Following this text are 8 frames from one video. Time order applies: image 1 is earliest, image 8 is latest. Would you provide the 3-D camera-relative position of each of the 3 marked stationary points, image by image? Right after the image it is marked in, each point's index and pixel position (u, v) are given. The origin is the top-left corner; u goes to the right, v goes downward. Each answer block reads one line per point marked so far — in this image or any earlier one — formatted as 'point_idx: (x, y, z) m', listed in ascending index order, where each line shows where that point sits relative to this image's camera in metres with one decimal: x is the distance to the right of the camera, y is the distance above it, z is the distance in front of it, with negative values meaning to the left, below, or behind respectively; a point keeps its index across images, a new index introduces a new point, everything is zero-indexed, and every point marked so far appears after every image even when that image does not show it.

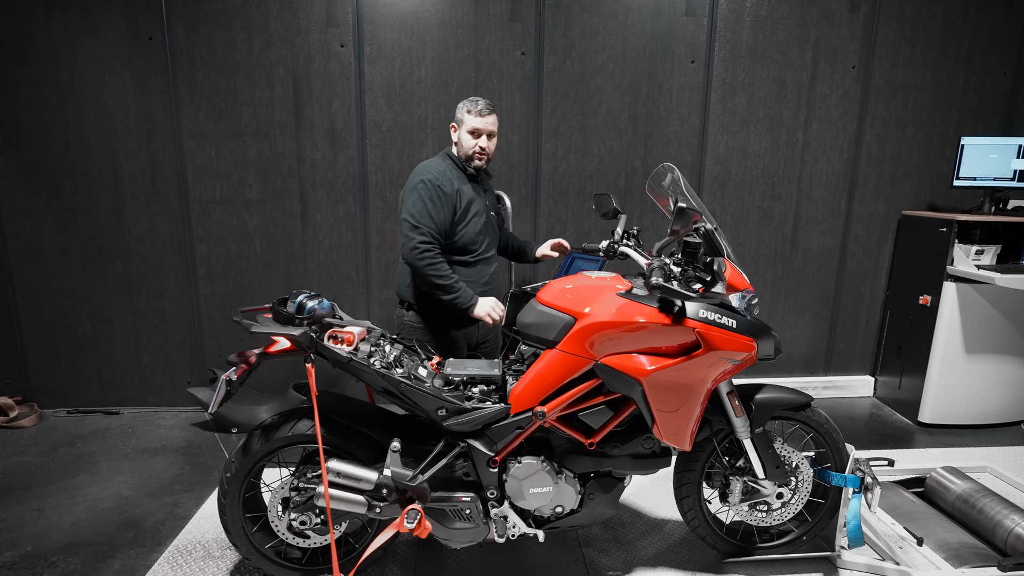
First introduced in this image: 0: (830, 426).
0: (+1.2, -0.5, +2.2) m
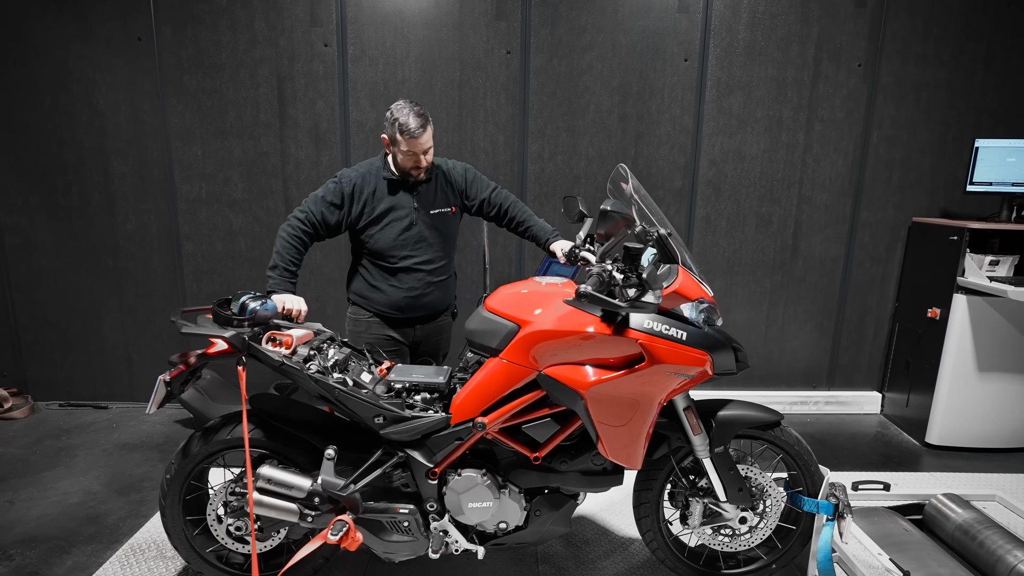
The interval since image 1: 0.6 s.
0: (+1.1, -0.6, +2.0) m
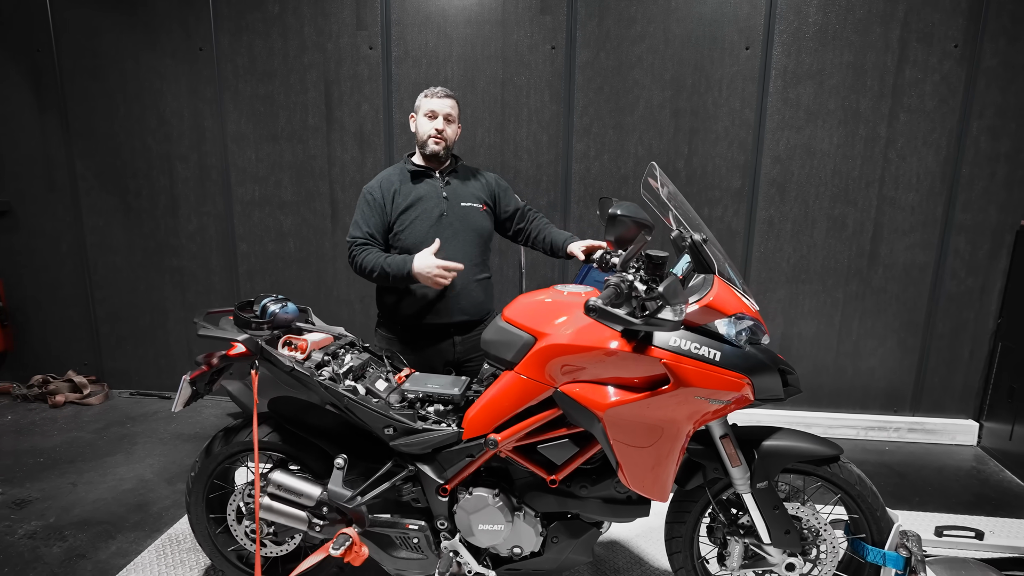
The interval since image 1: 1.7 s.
0: (+1.1, -0.6, +1.8) m
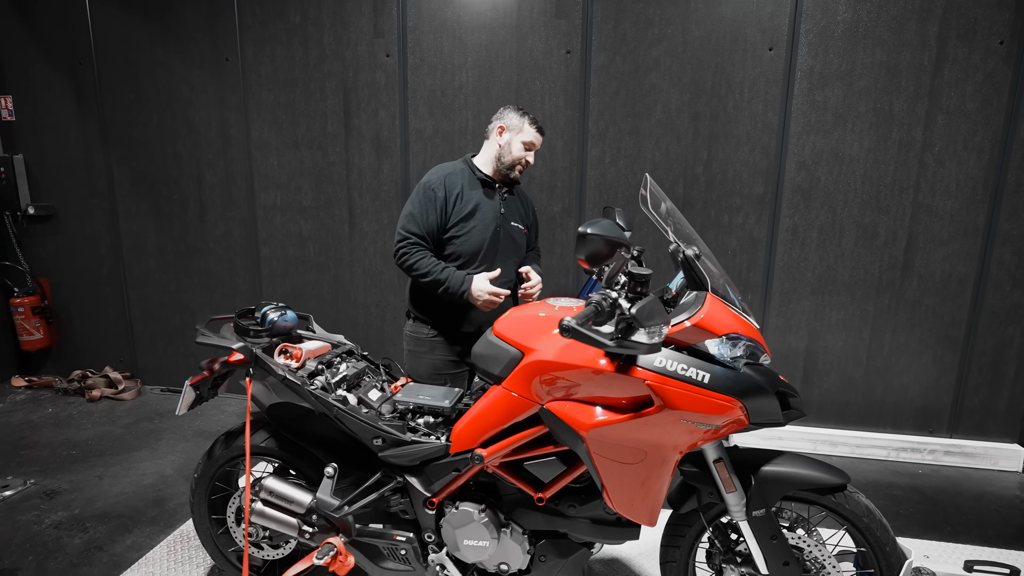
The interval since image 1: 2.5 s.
0: (+1.1, -0.7, +1.6) m
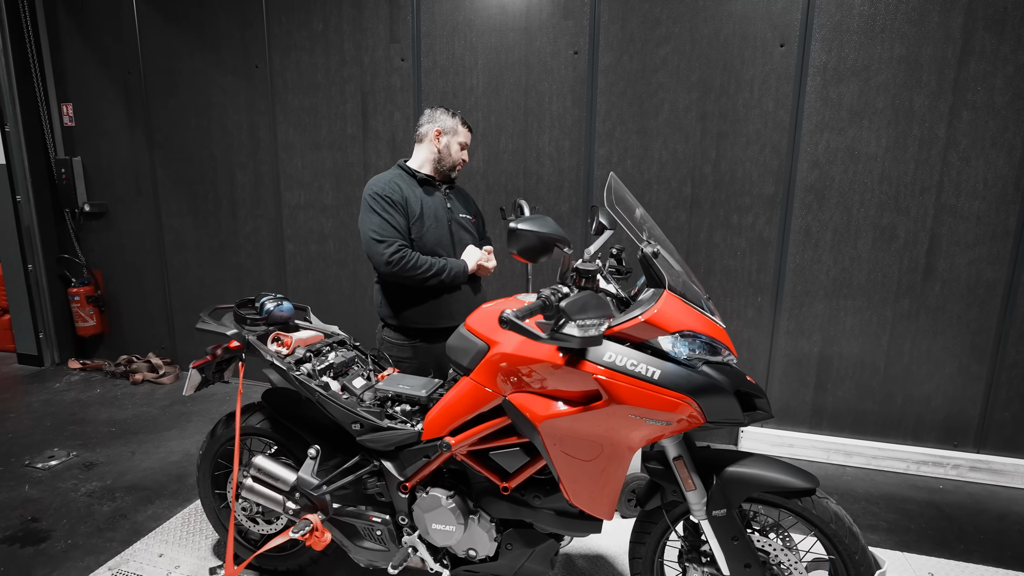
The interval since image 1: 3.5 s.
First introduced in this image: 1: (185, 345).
0: (+1.0, -0.7, +1.6) m
1: (-2.4, -0.4, +4.1) m
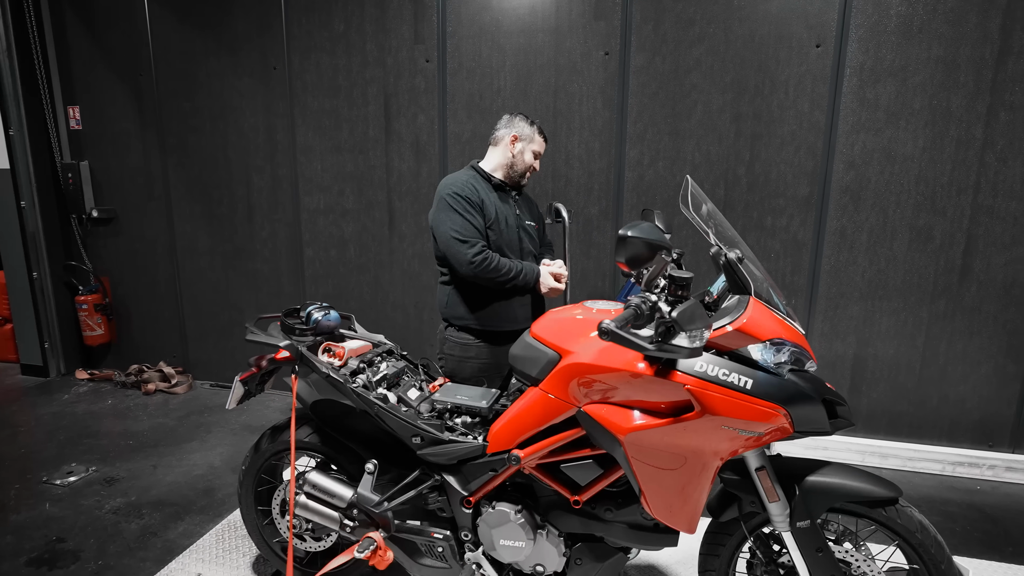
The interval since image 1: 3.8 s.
0: (+1.2, -0.7, +1.6) m
1: (-2.3, -0.5, +4.0) m
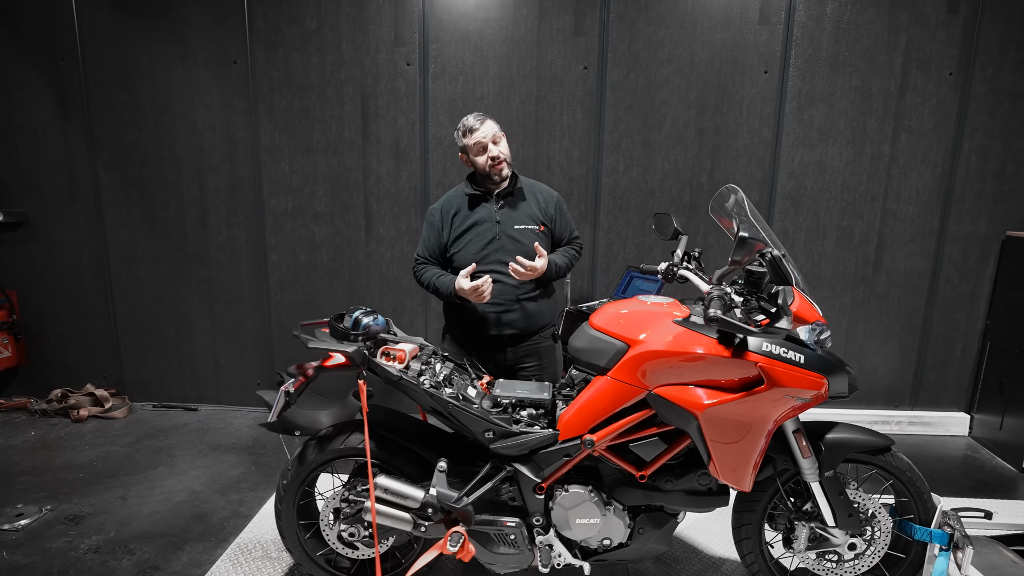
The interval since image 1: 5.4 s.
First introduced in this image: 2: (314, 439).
0: (+1.4, -0.7, +2.0) m
1: (-2.5, -0.5, +3.6) m
2: (-0.7, -0.5, +2.0) m
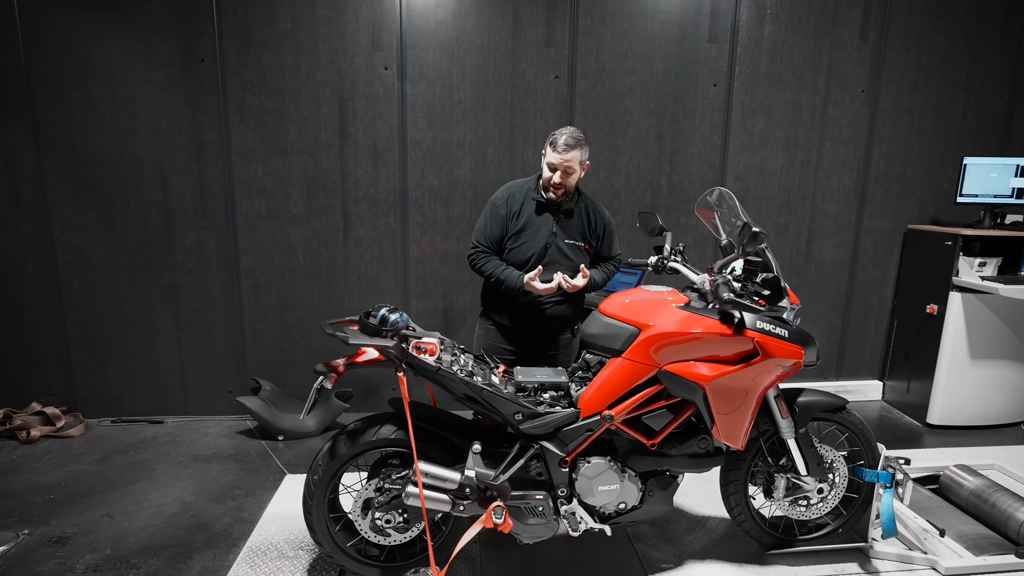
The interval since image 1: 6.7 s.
0: (+1.5, -0.6, +2.4) m
1: (-2.6, -0.6, +3.4) m
2: (-0.6, -0.5, +2.1) m
